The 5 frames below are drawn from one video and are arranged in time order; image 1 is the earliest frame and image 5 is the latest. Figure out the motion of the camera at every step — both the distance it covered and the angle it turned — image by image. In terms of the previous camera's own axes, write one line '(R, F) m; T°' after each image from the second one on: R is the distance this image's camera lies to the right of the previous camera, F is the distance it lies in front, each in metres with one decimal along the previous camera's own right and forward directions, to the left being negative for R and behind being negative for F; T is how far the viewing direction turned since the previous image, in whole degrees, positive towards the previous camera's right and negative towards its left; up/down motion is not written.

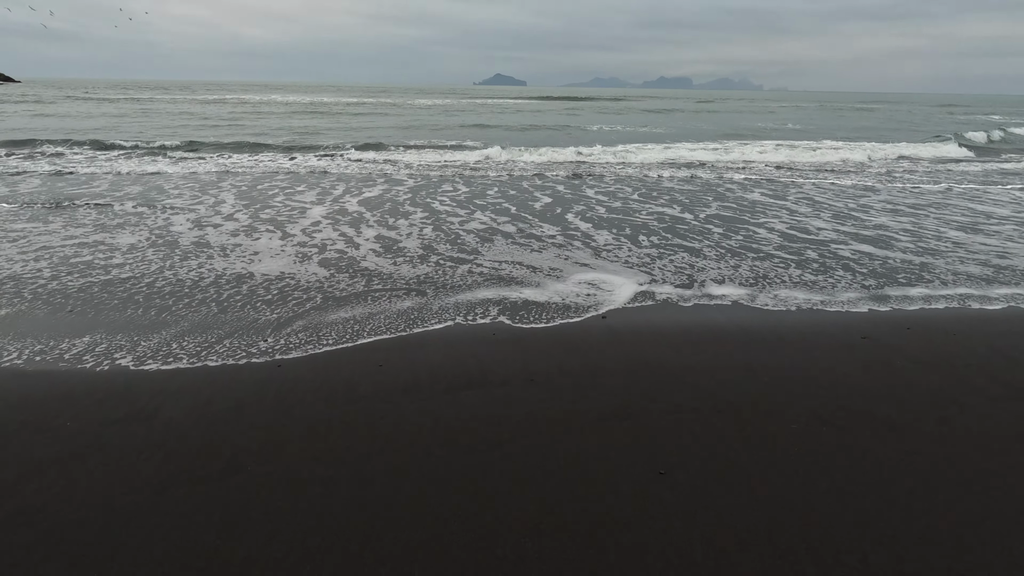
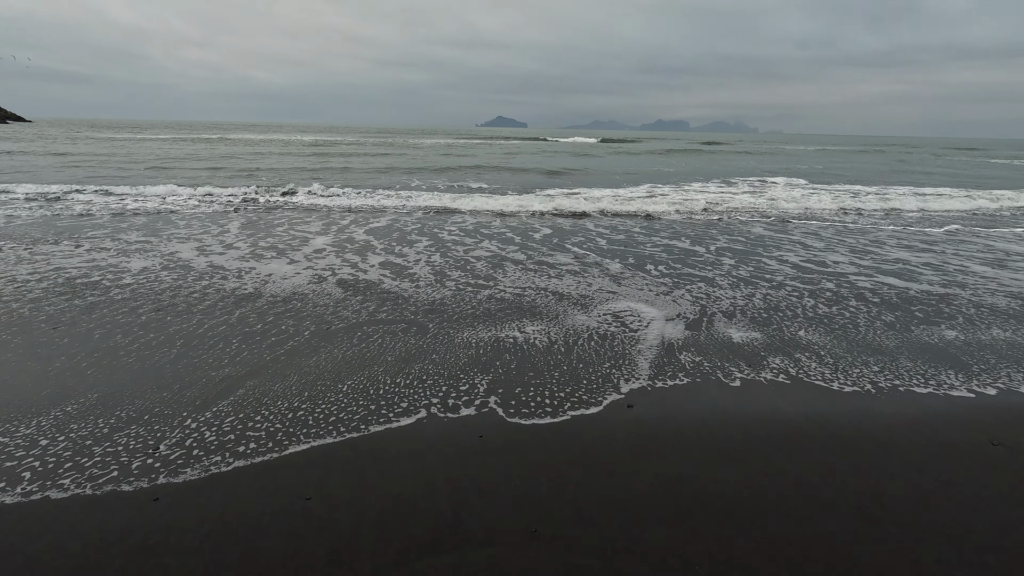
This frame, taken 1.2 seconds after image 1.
(0.0, +0.7) m; 0°
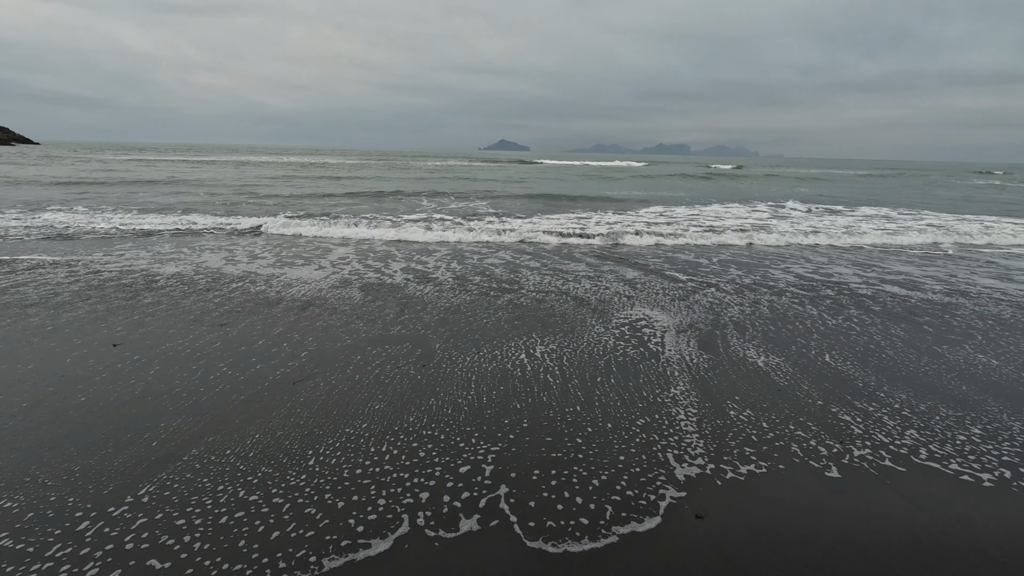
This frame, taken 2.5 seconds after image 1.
(-0.1, +0.7) m; 0°
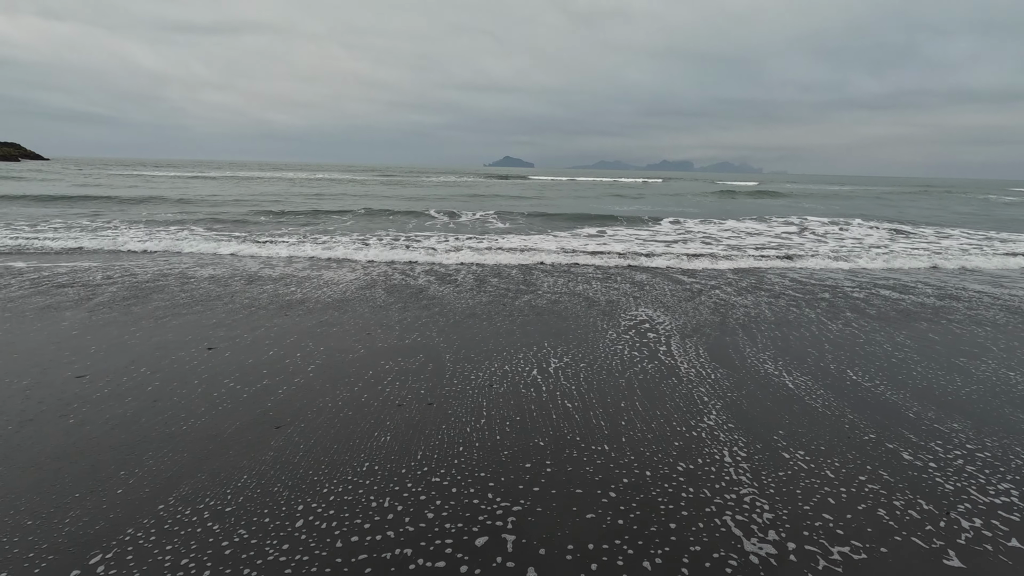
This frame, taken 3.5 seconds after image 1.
(-0.3, +0.6) m; 0°
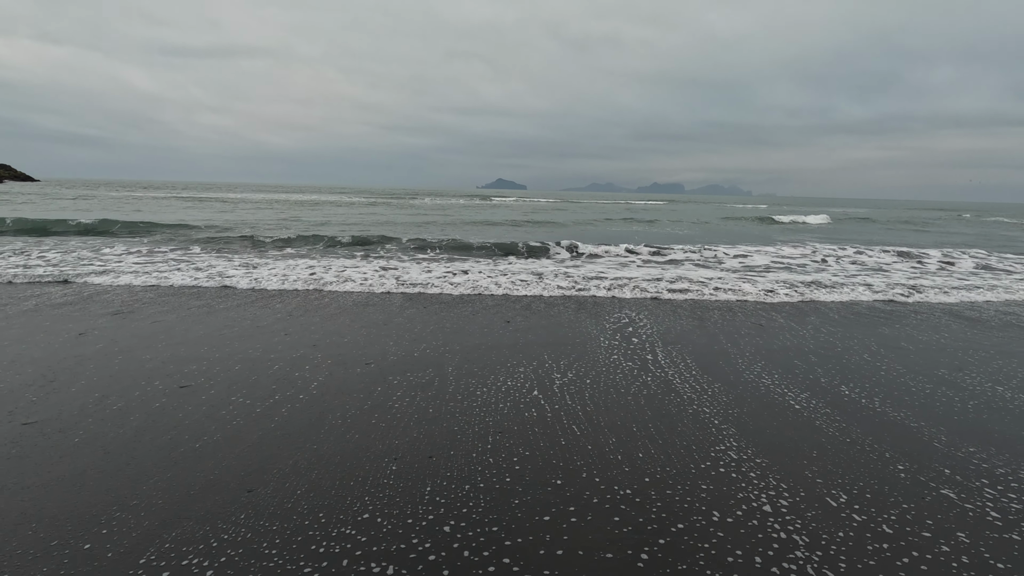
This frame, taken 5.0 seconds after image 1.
(-0.3, +0.4) m; +1°
